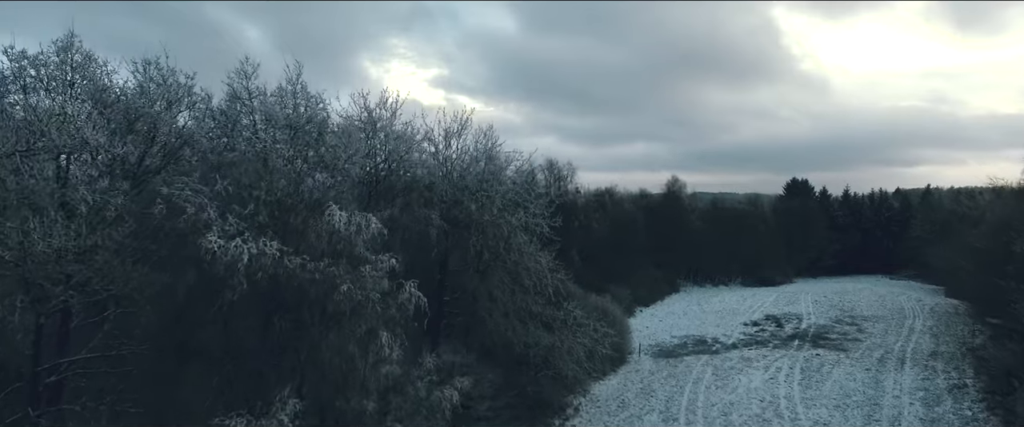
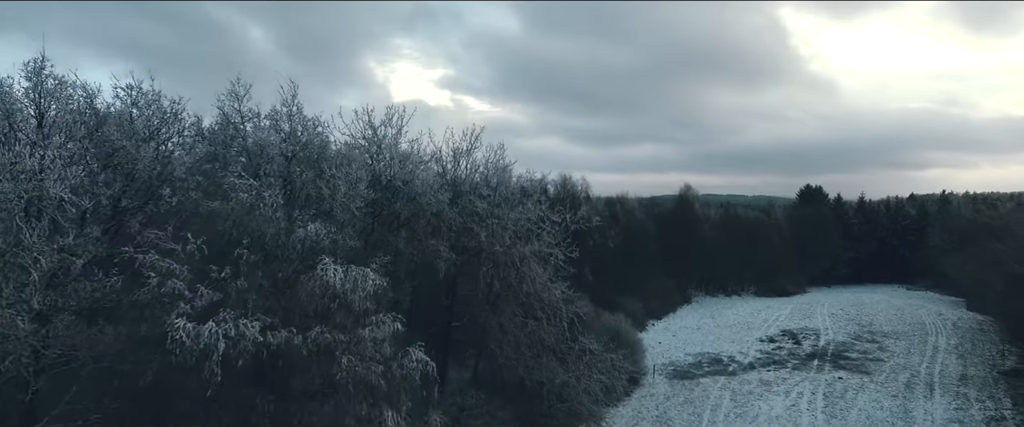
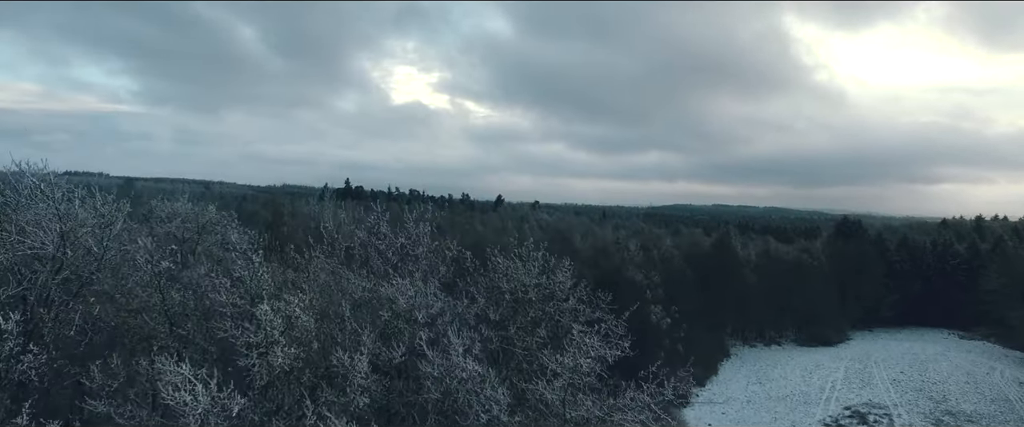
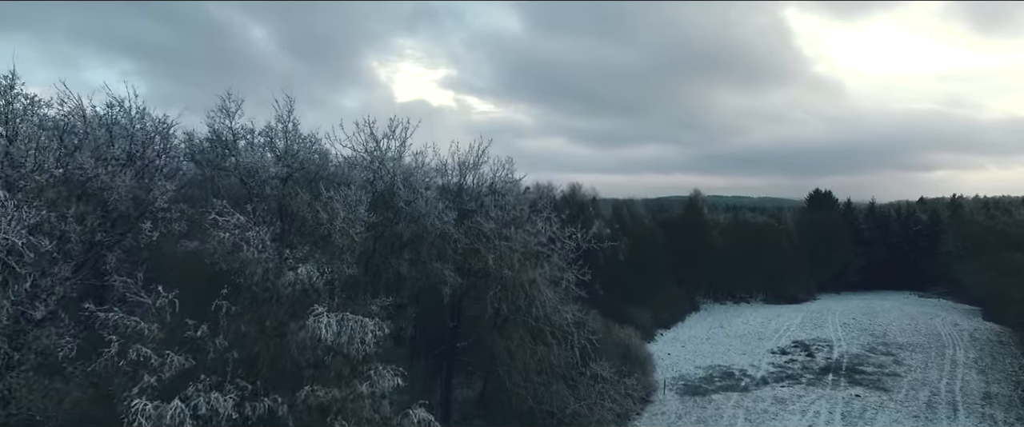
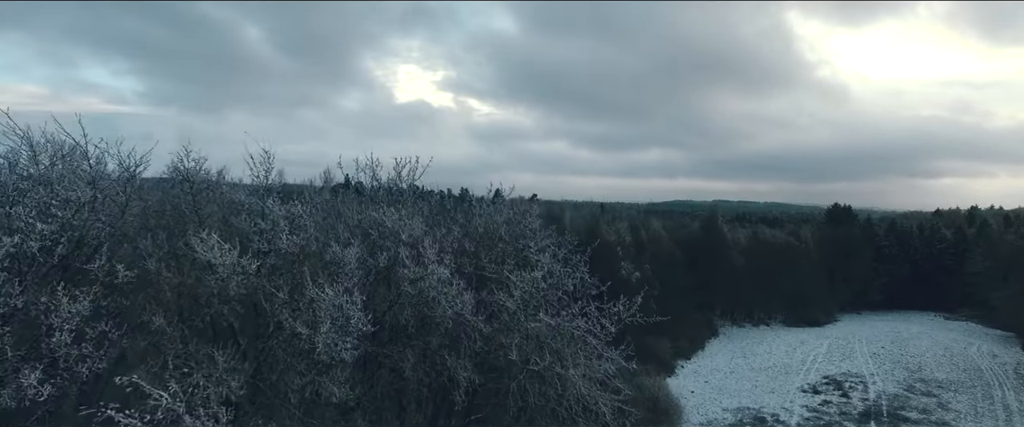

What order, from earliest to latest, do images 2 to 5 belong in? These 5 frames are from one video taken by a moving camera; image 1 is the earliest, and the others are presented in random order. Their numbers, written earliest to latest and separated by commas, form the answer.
2, 4, 5, 3
